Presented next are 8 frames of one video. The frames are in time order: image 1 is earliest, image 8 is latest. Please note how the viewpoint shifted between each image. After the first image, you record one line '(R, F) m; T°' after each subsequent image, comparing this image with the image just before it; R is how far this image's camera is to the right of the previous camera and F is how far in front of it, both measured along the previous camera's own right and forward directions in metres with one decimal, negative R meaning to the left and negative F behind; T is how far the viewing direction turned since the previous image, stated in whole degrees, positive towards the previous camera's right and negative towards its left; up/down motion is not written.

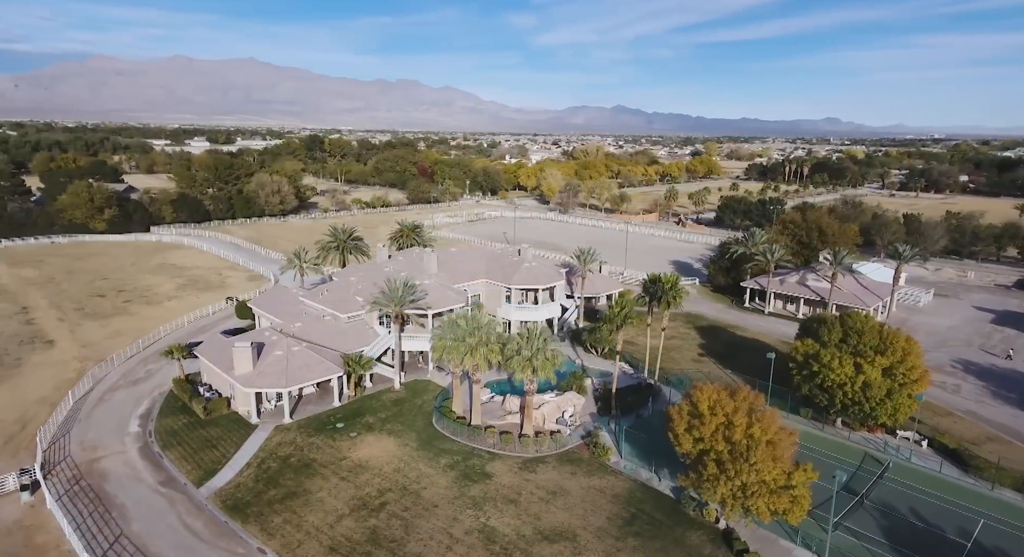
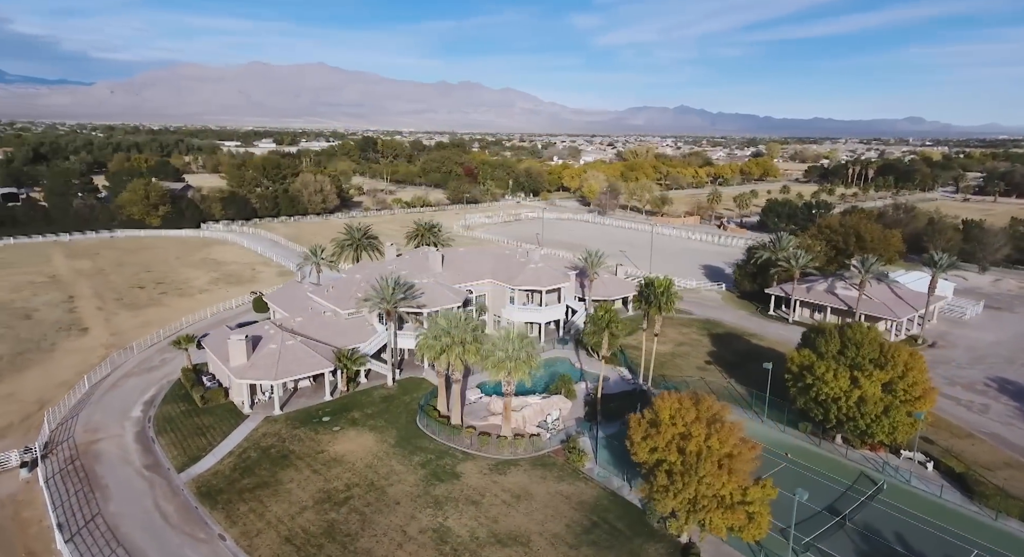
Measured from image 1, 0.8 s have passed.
(+4.1, +0.4) m; -5°
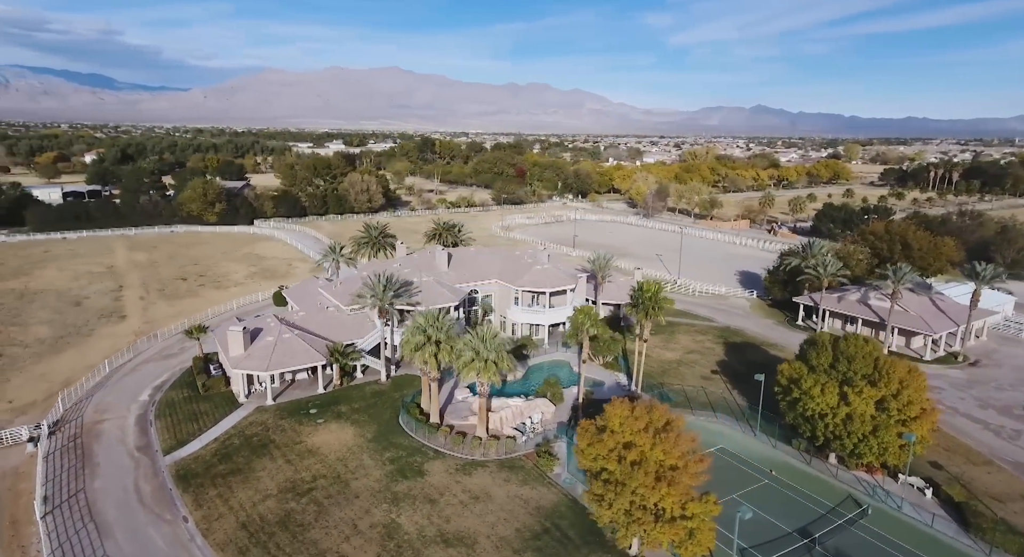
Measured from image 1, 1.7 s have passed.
(+4.6, +0.4) m; -6°
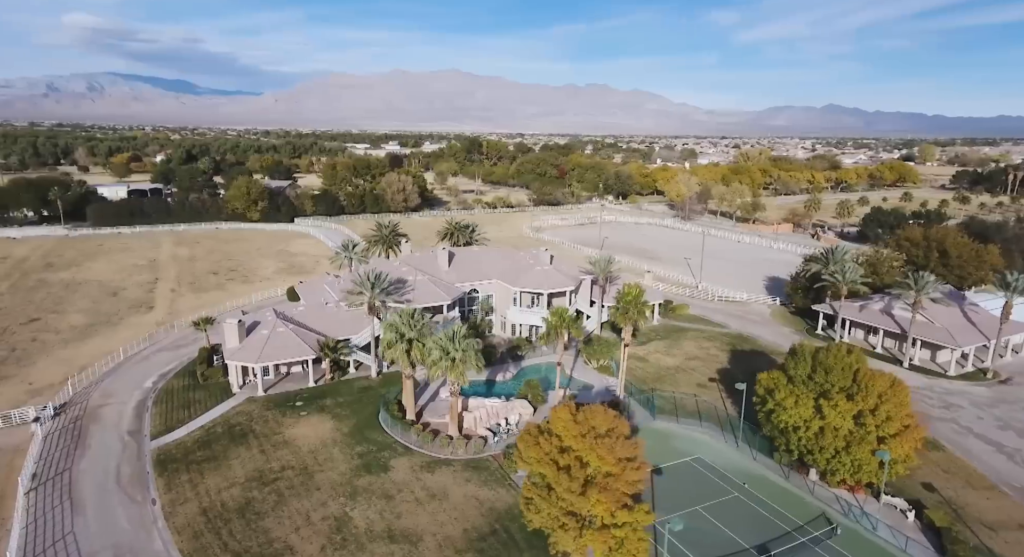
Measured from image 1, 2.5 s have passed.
(+4.4, +0.3) m; -5°
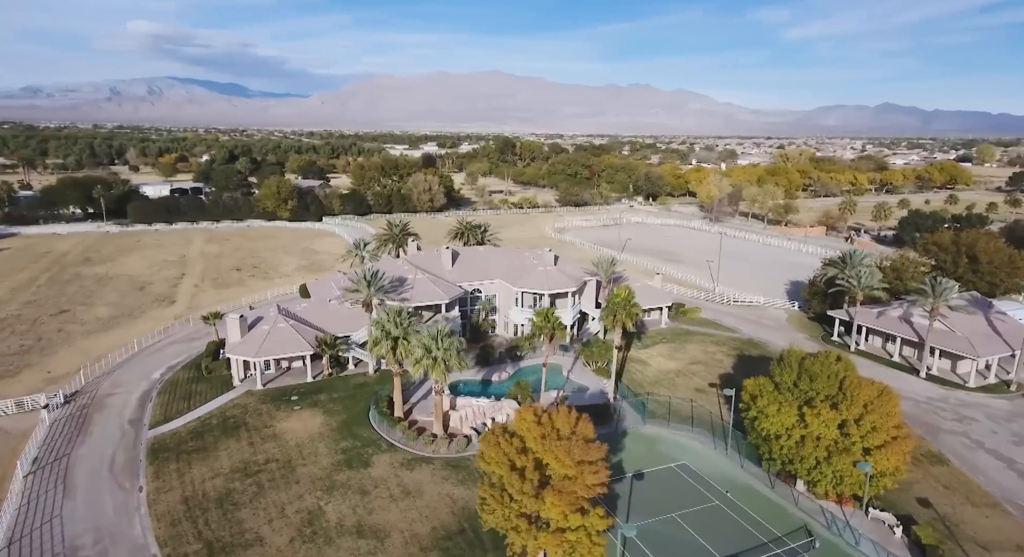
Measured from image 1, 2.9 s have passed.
(+2.8, +0.2) m; -4°
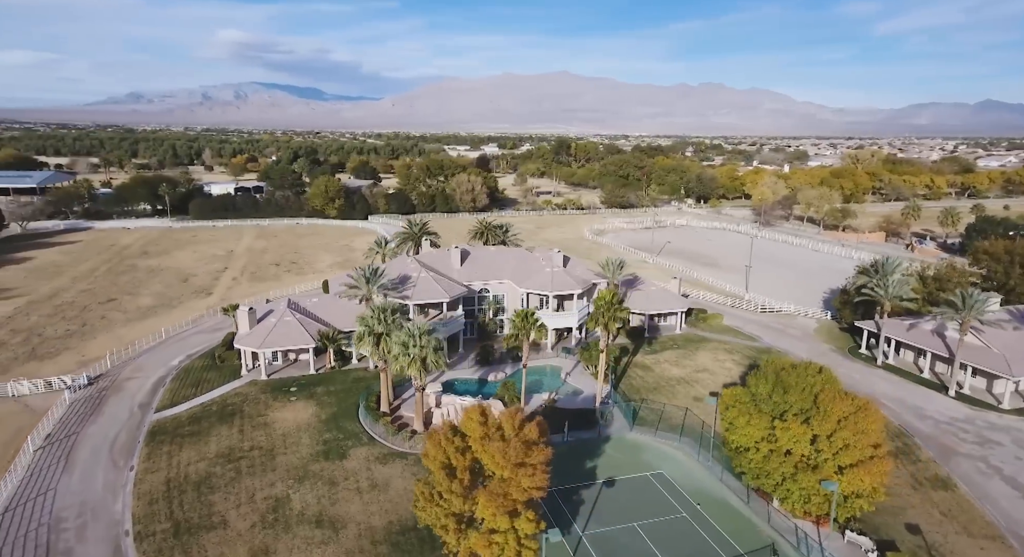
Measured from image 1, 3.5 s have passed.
(+4.4, +0.3) m; -6°
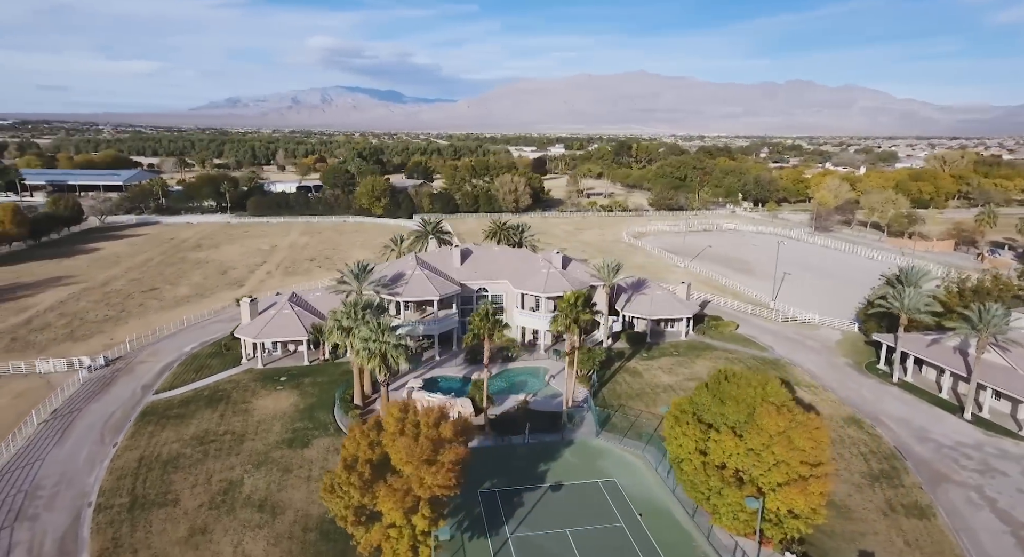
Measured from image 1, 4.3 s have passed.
(+5.8, +0.4) m; -7°
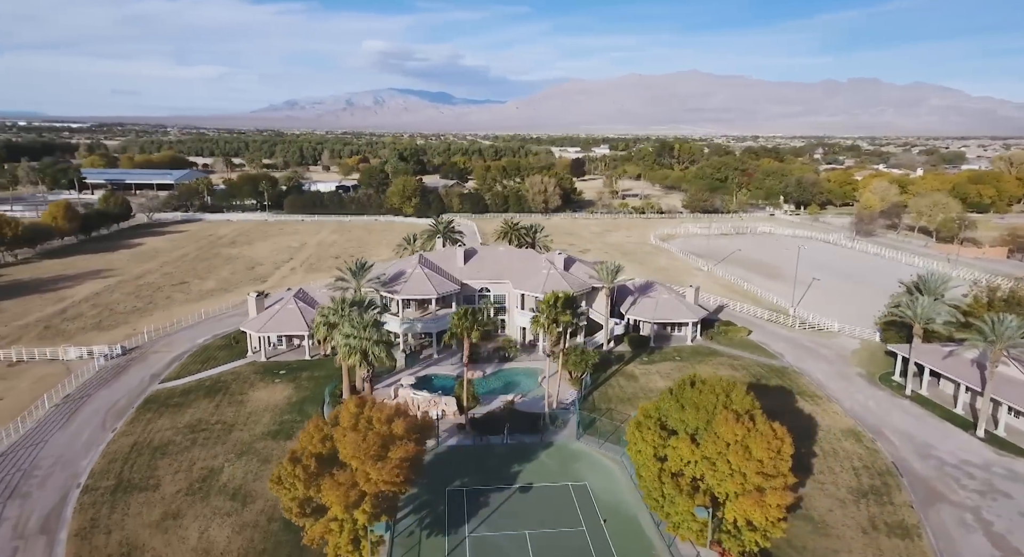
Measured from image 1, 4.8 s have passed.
(+3.5, +0.2) m; -4°
